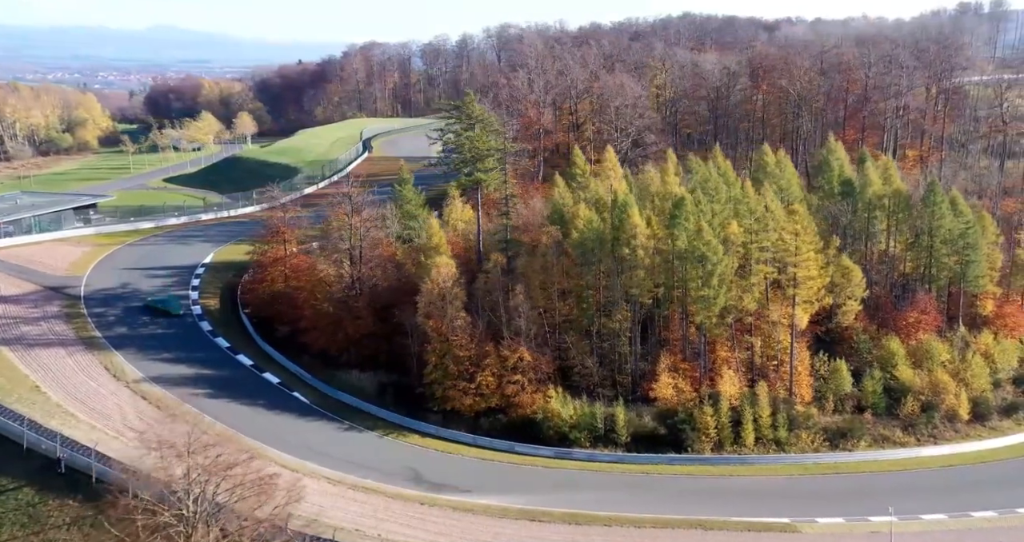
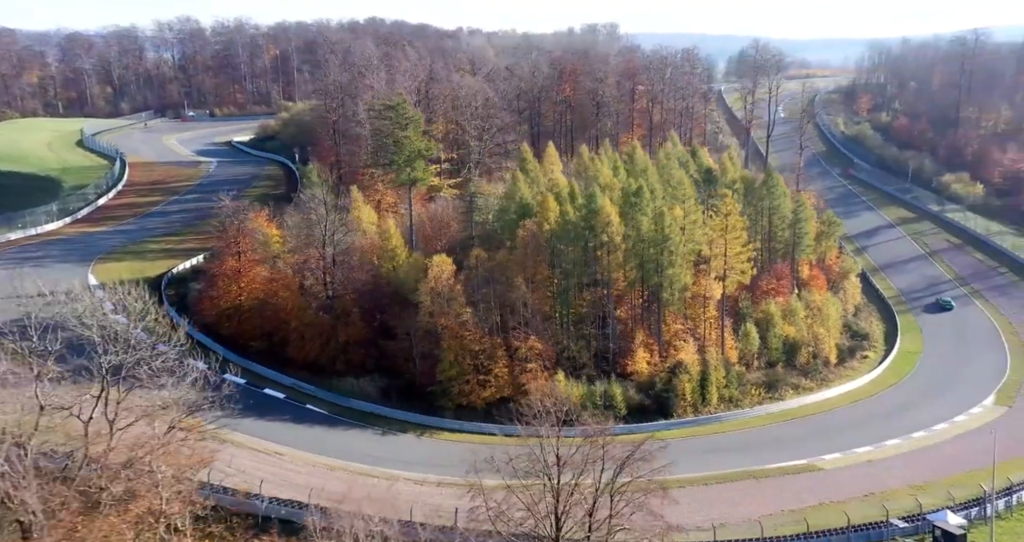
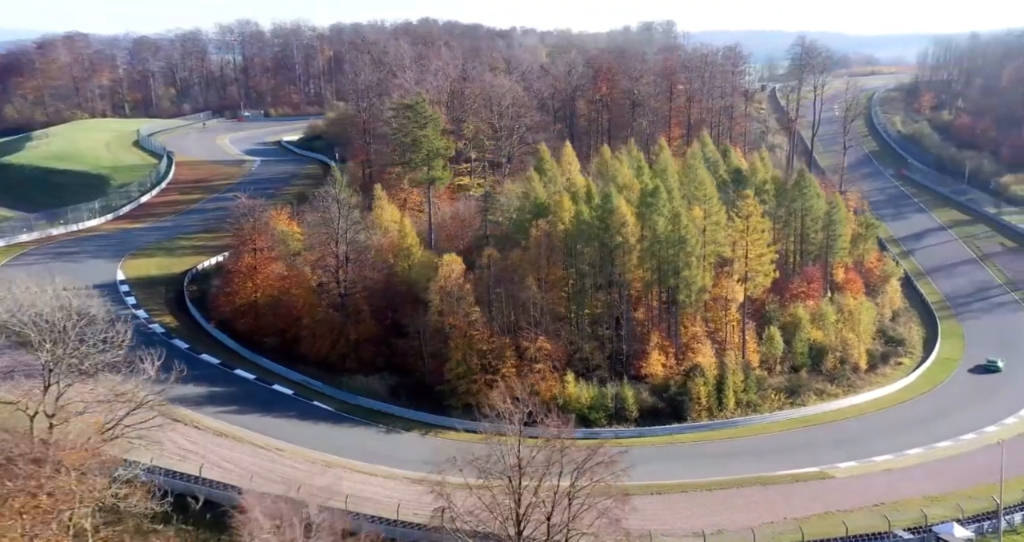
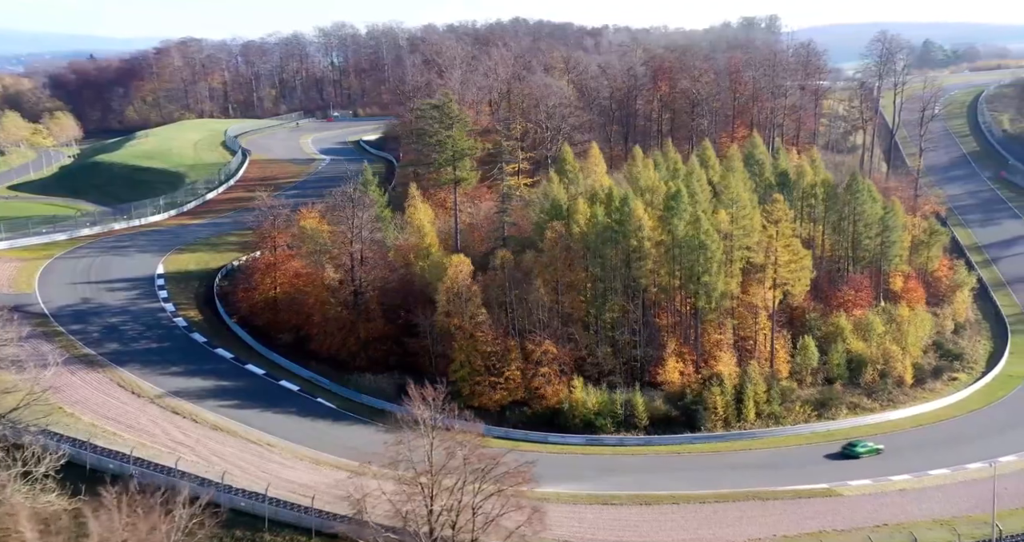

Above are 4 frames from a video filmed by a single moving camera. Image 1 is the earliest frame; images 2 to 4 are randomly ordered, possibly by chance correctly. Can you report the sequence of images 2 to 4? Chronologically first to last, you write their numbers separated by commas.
4, 3, 2
